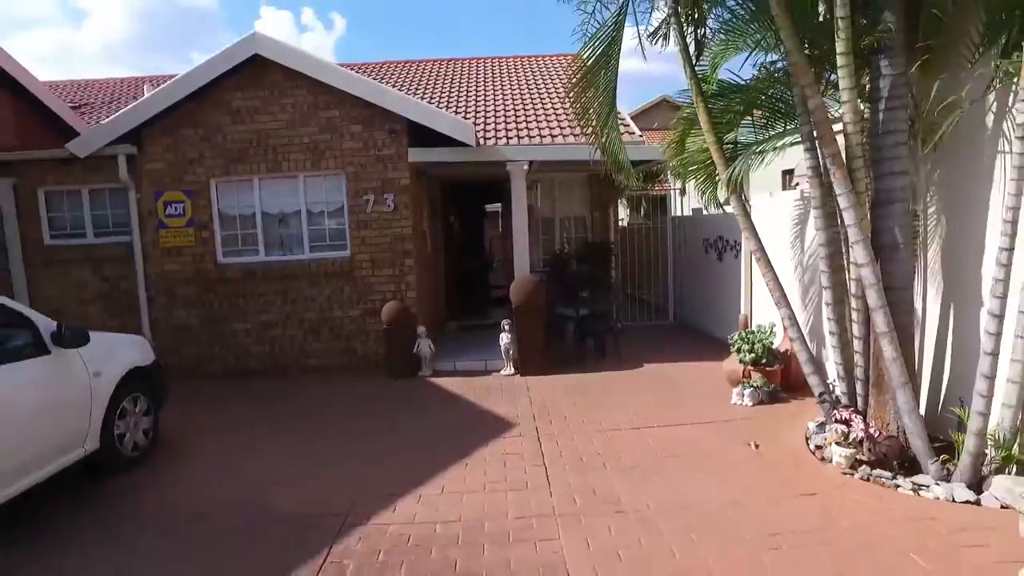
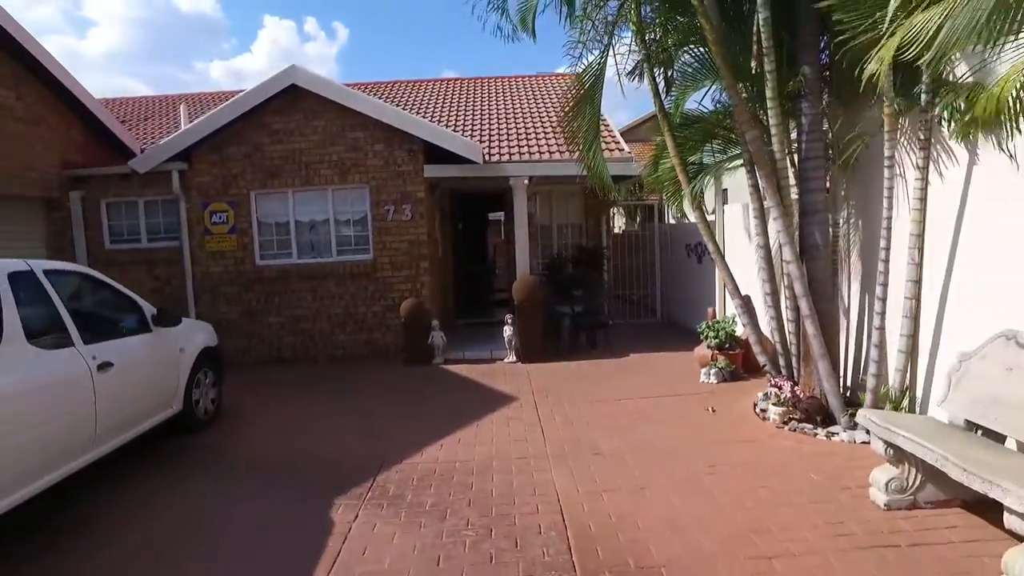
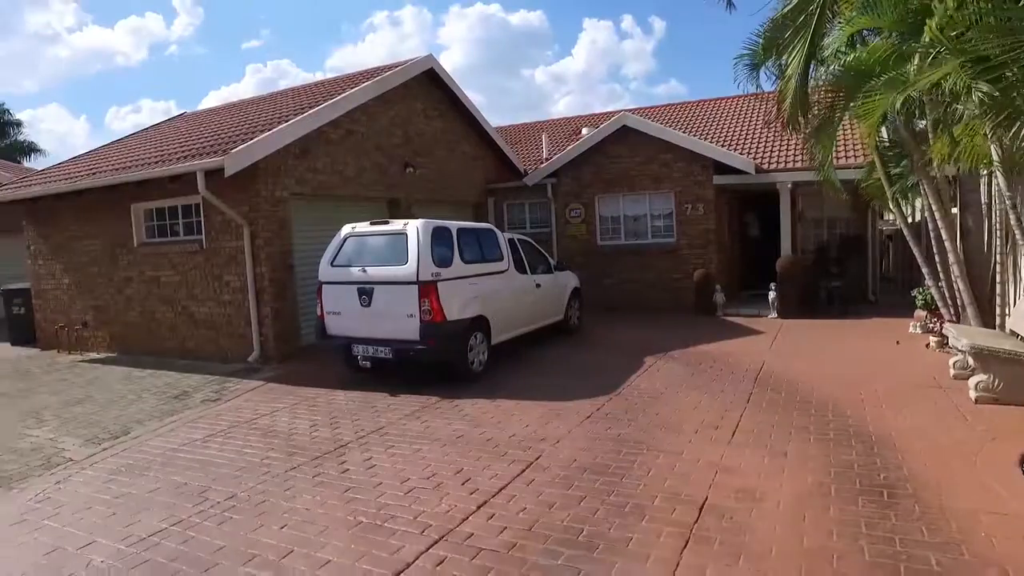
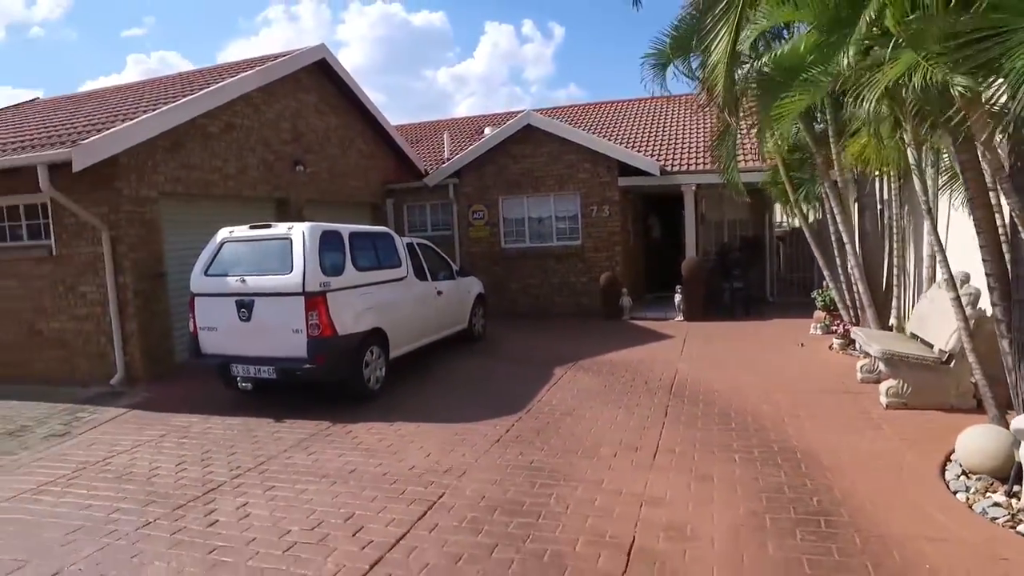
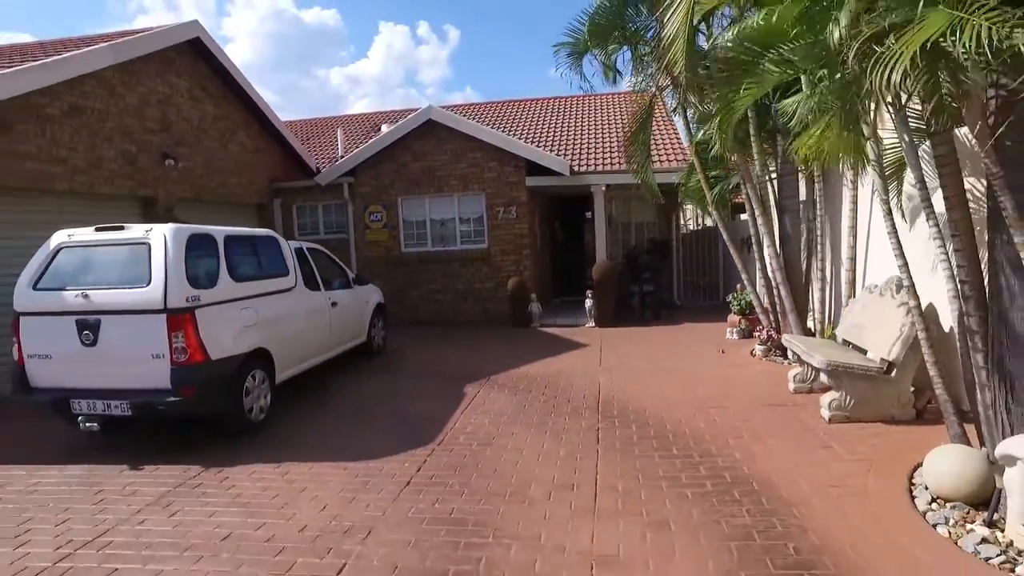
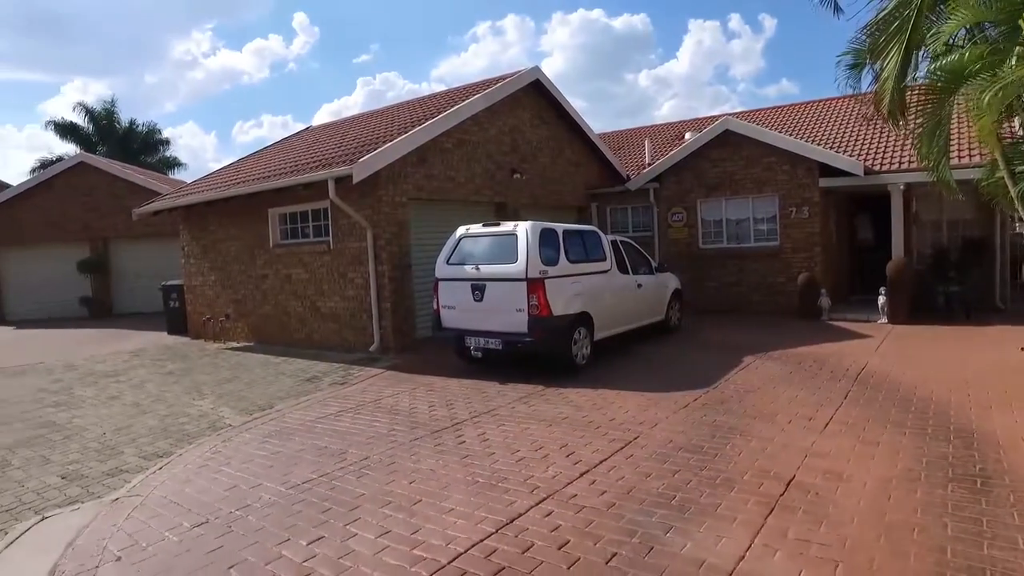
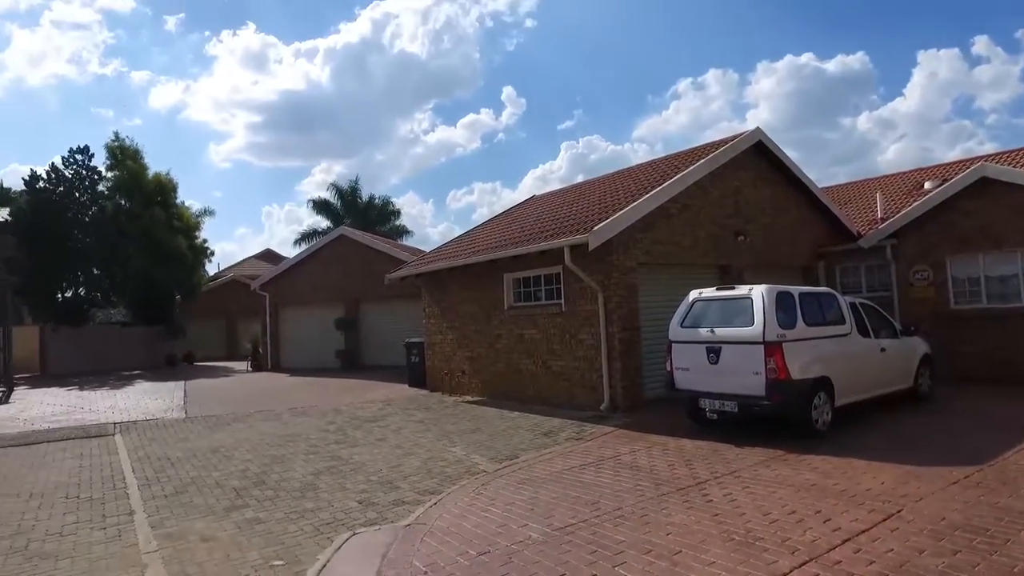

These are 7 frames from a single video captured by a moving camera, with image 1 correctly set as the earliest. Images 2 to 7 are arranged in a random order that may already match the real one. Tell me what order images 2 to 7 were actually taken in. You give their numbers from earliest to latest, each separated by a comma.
2, 5, 4, 3, 6, 7
